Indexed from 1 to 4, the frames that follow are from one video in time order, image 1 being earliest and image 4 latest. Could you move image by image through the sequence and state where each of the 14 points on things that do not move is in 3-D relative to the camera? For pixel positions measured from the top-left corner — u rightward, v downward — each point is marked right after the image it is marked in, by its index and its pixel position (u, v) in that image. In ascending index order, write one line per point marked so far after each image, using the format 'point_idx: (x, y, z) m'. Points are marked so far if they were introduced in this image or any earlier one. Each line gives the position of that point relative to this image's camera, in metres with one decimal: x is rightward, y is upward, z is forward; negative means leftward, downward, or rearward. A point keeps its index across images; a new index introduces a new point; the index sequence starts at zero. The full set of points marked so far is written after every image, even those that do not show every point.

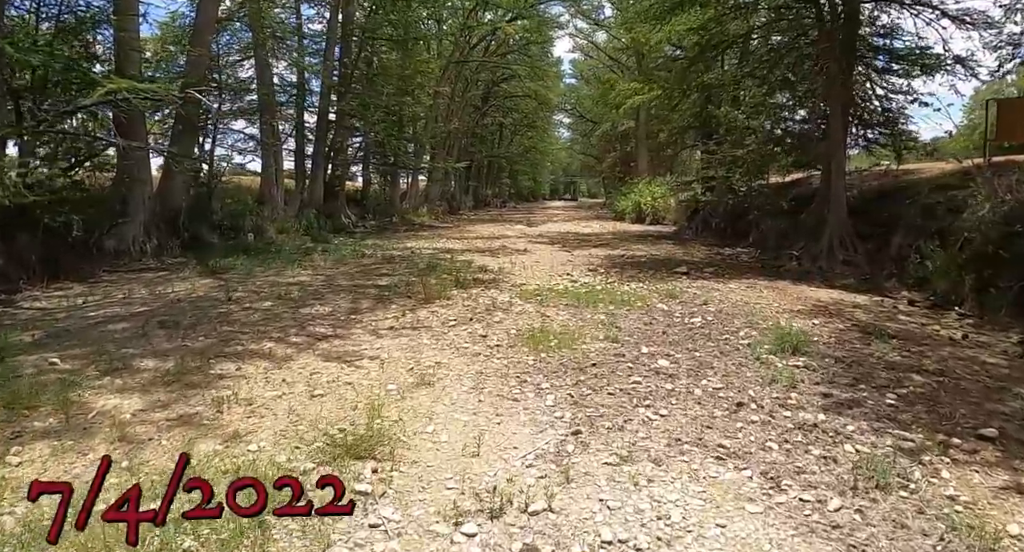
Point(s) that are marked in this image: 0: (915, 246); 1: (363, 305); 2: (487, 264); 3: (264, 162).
0: (+6.0, +0.4, +10.2) m
1: (-1.5, -0.3, +6.6) m
2: (-0.4, +0.2, +10.2) m
3: (-6.0, +2.7, +16.4) m
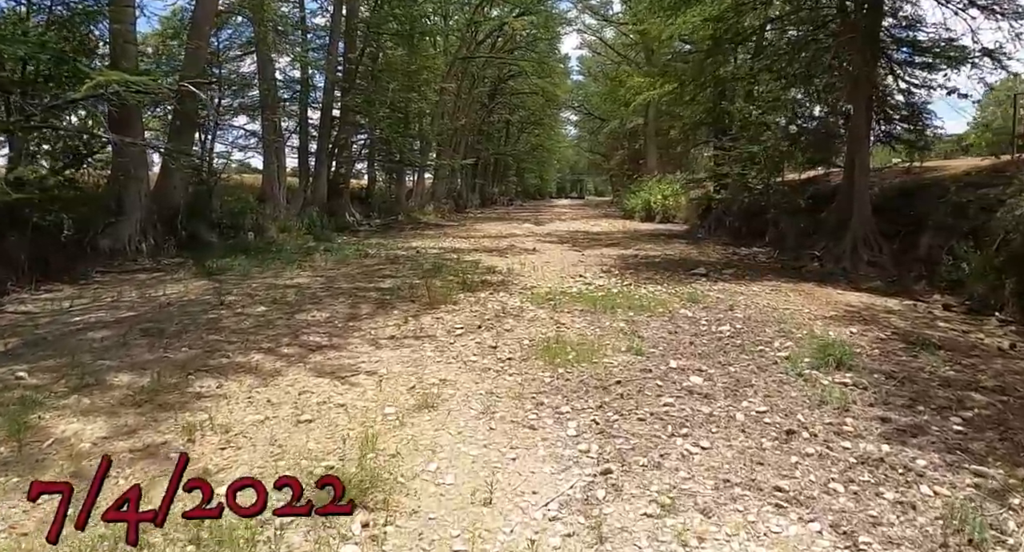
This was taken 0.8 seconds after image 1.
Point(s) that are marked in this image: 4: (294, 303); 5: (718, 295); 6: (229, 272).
0: (+6.2, +0.4, +9.6) m
1: (-1.4, -0.3, +6.2) m
2: (-0.2, +0.2, +9.7) m
3: (-5.8, +2.7, +16.0) m
4: (-2.1, -0.3, +6.6) m
5: (+2.2, -0.2, +7.2) m
6: (-4.1, +0.1, +9.8) m
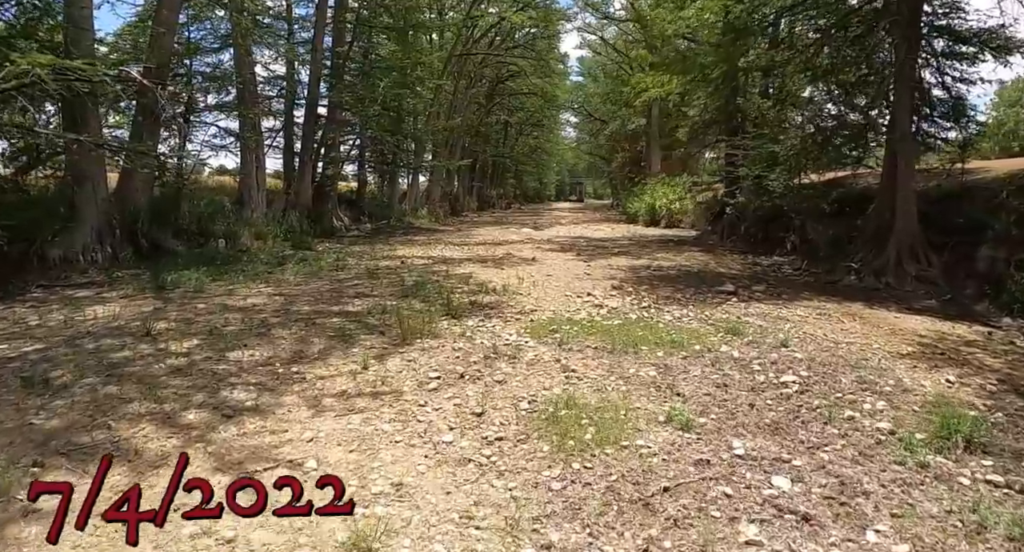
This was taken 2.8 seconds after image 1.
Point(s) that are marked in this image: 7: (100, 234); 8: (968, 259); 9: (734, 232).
0: (+6.1, +0.2, +8.3) m
1: (-1.4, -0.5, +4.8) m
2: (-0.3, -0.1, +8.4) m
3: (-5.8, +2.5, +14.7) m
4: (-2.2, -0.5, +5.3) m
5: (+2.2, -0.4, +5.9) m
6: (-4.1, -0.2, +8.5) m
7: (-6.5, +0.6, +10.7) m
8: (+6.2, +0.2, +9.3) m
9: (+5.4, +1.1, +16.5) m
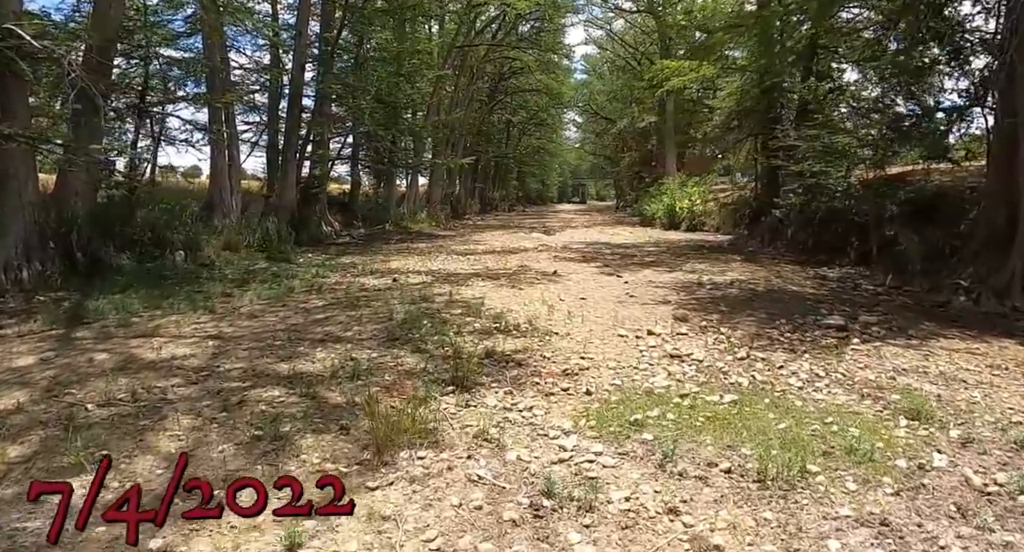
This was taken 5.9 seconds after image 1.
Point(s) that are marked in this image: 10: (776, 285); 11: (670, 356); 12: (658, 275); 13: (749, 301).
0: (+6.4, 0.0, +6.3) m
1: (-1.2, -0.8, +2.8) m
2: (0.0, -0.3, +6.4) m
3: (-5.6, +2.2, +12.6) m
4: (-1.9, -0.7, +3.2) m
5: (+2.4, -0.6, +3.9) m
6: (-3.9, -0.4, +6.4) m
7: (-6.2, +0.4, +8.6) m
8: (+6.4, 0.0, +7.2) m
9: (+5.6, +0.8, +14.5) m
10: (+3.4, -0.1, +8.8) m
11: (+1.0, -0.5, +4.6) m
12: (+2.1, 0.0, +9.9) m
13: (+2.5, -0.2, +7.3) m
